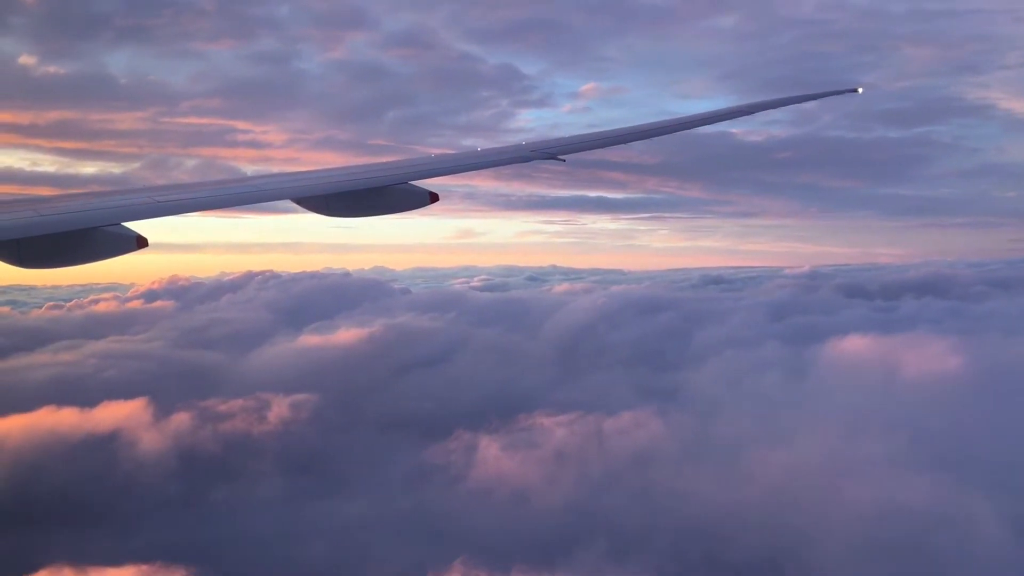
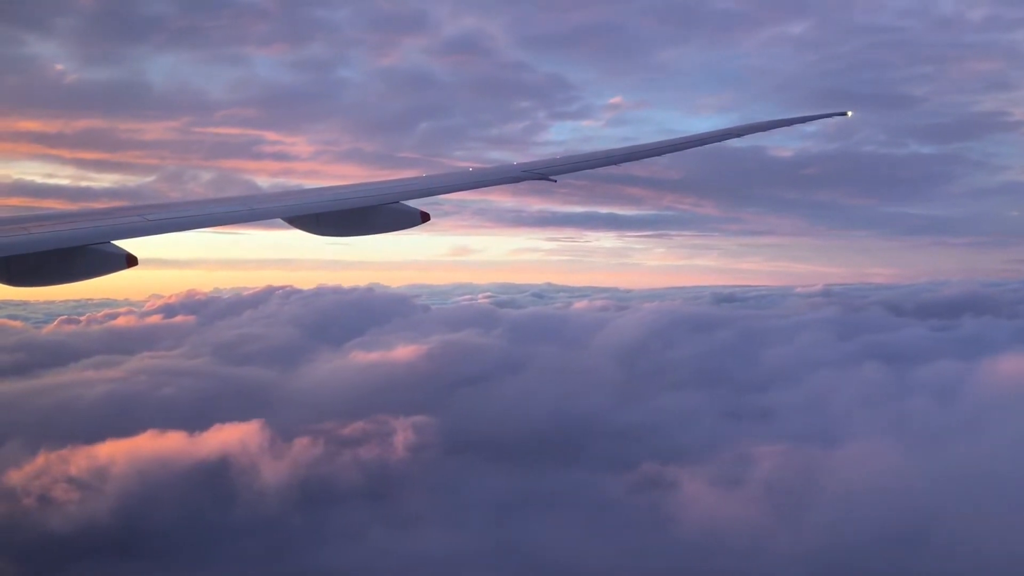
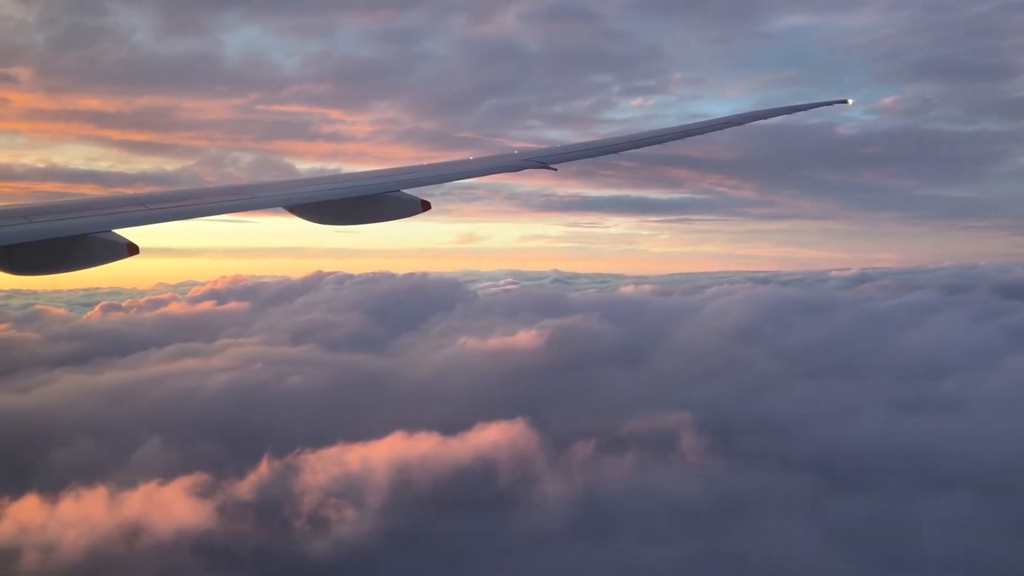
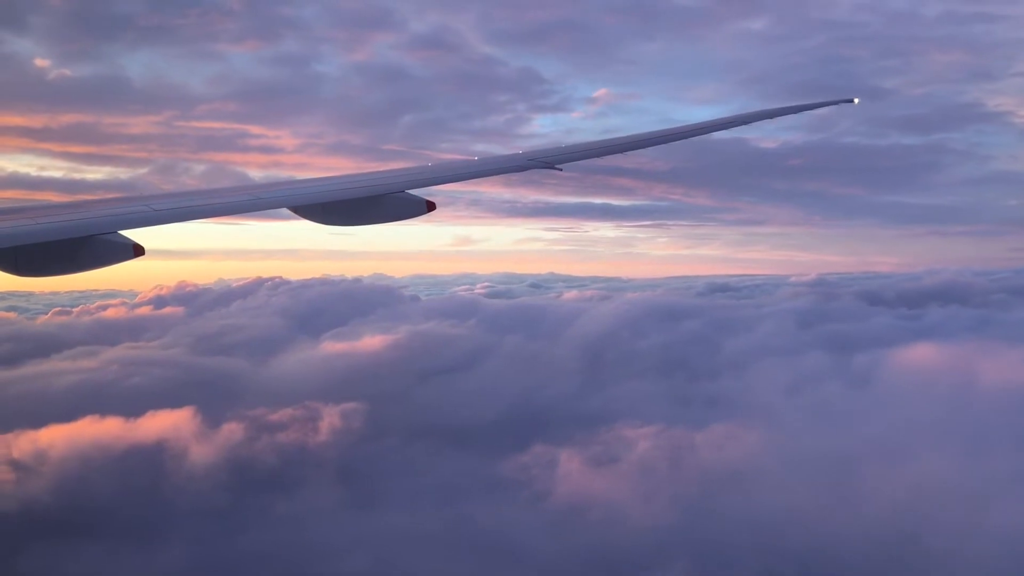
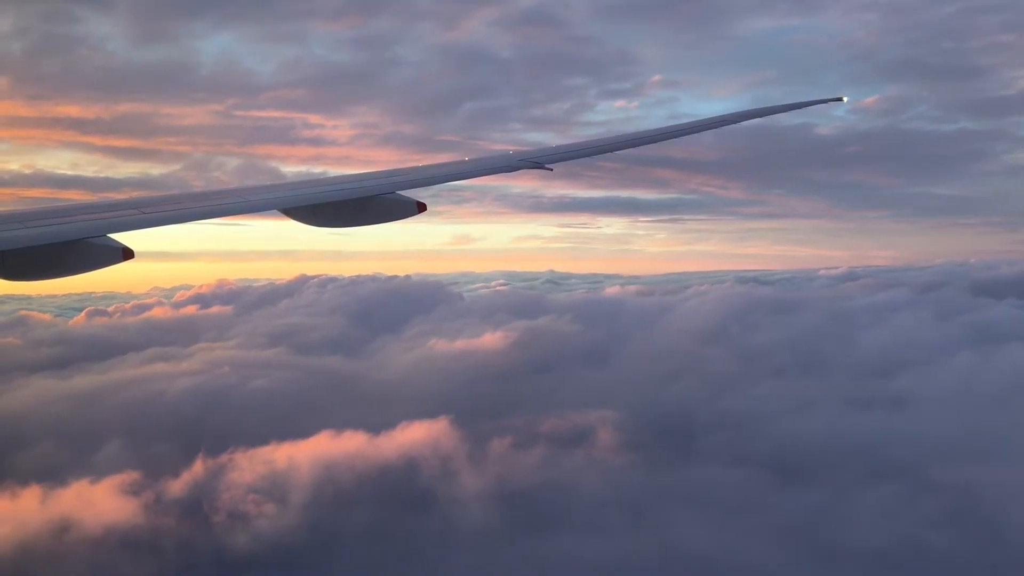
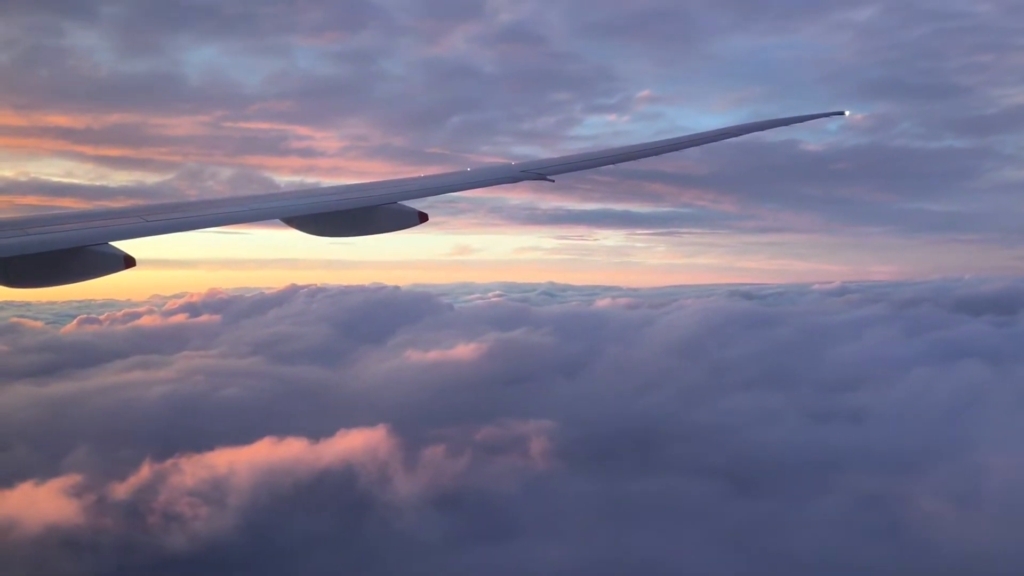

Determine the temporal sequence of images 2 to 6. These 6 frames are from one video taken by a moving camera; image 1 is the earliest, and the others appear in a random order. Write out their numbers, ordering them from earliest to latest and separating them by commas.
4, 2, 6, 5, 3
